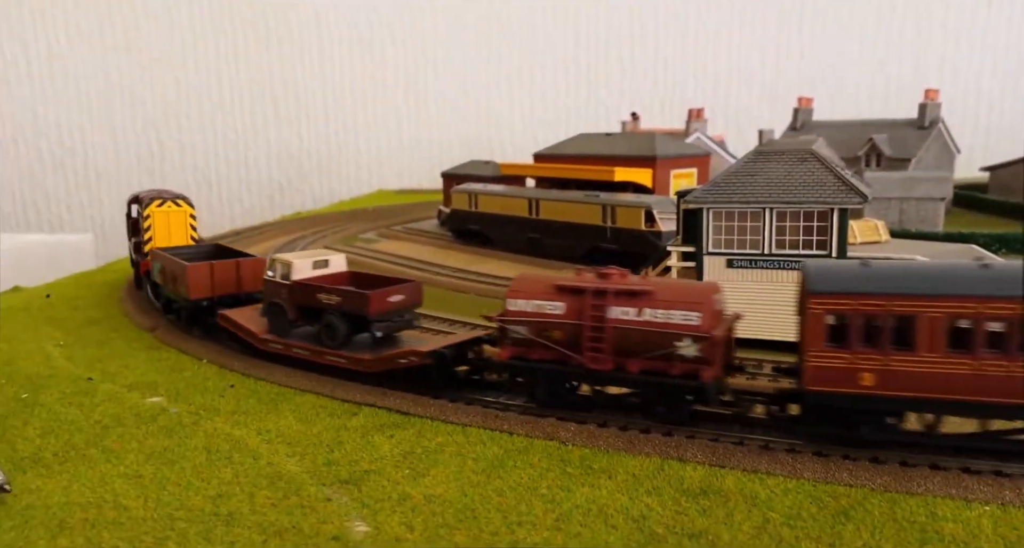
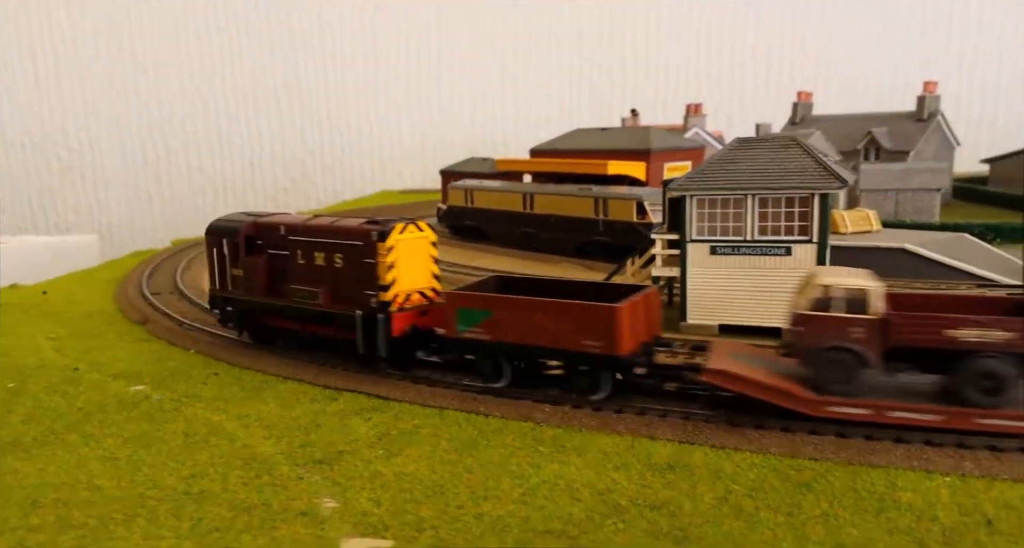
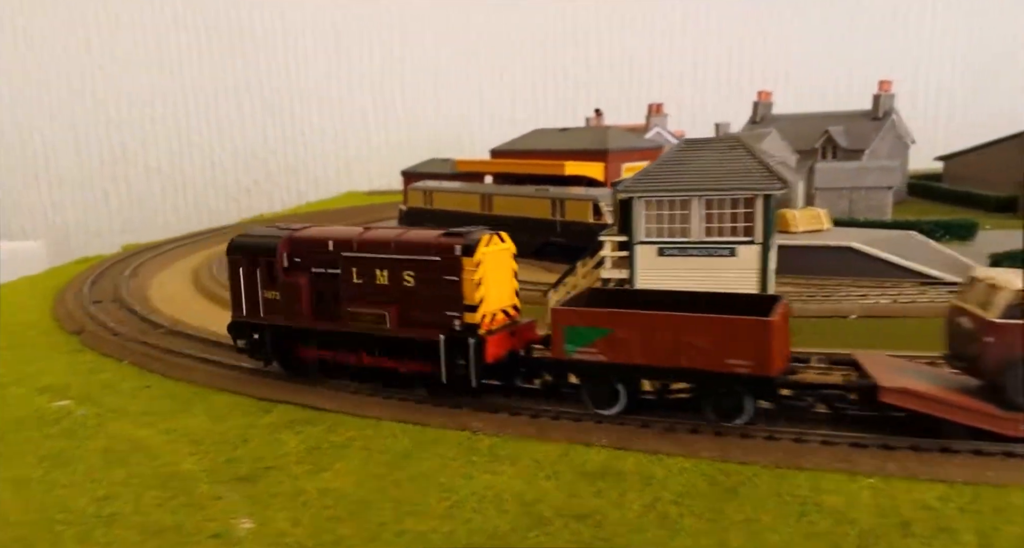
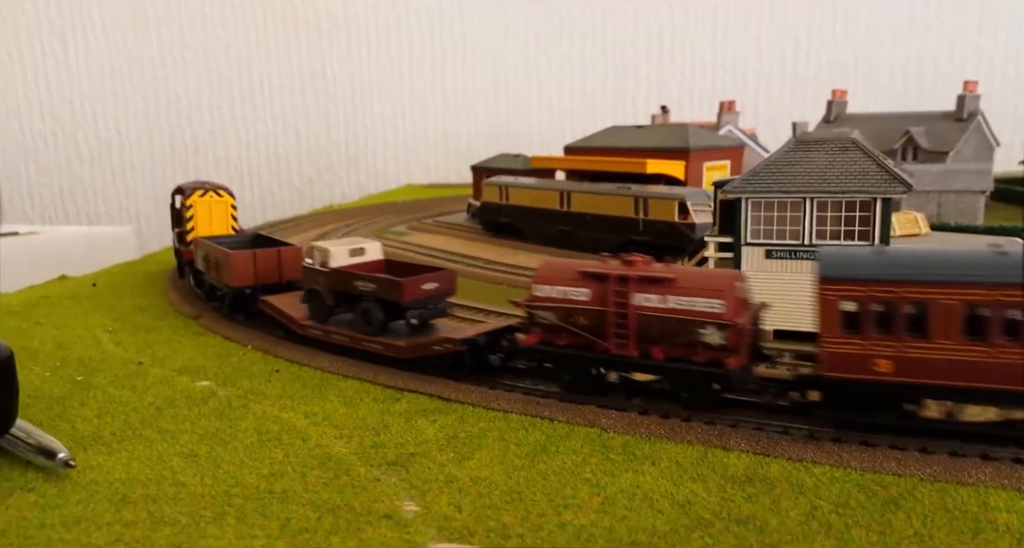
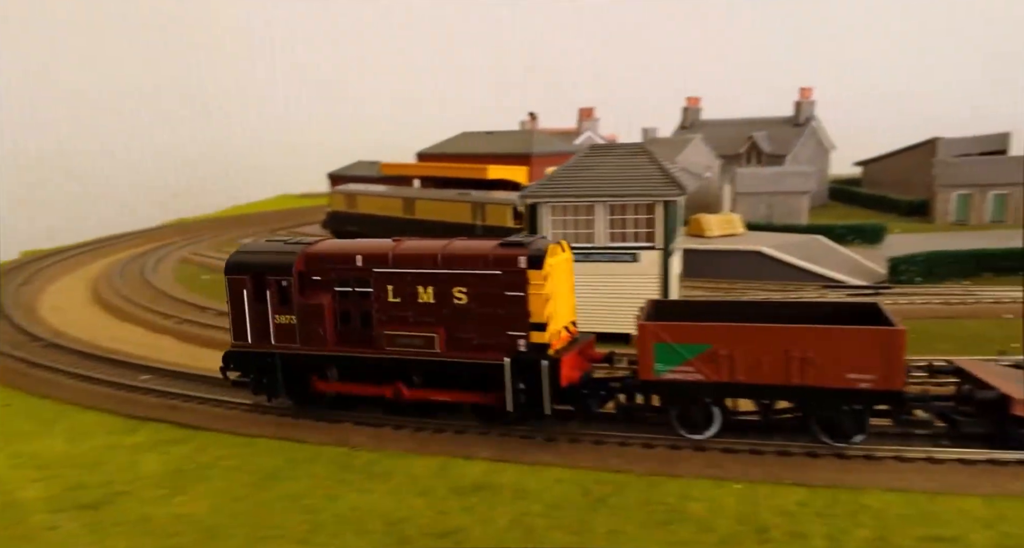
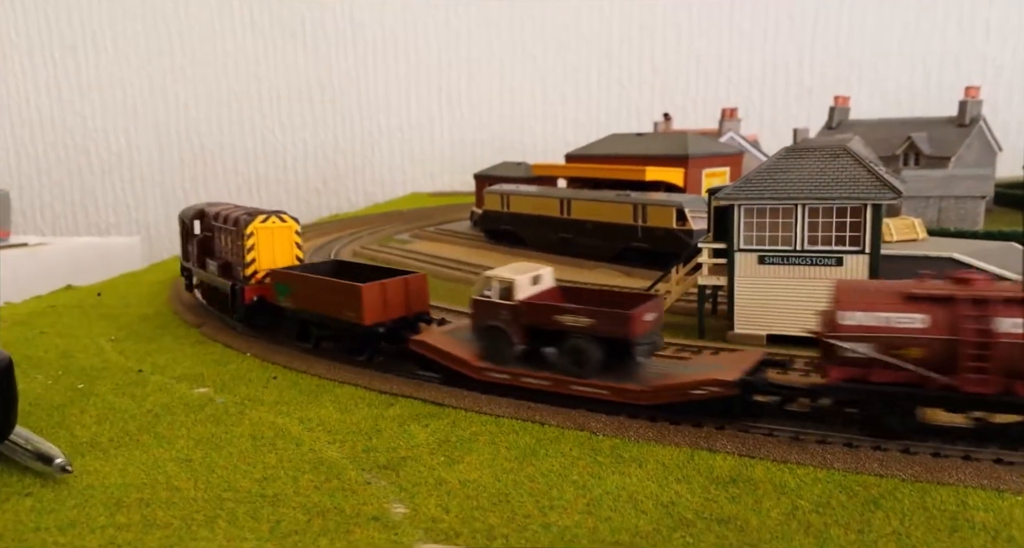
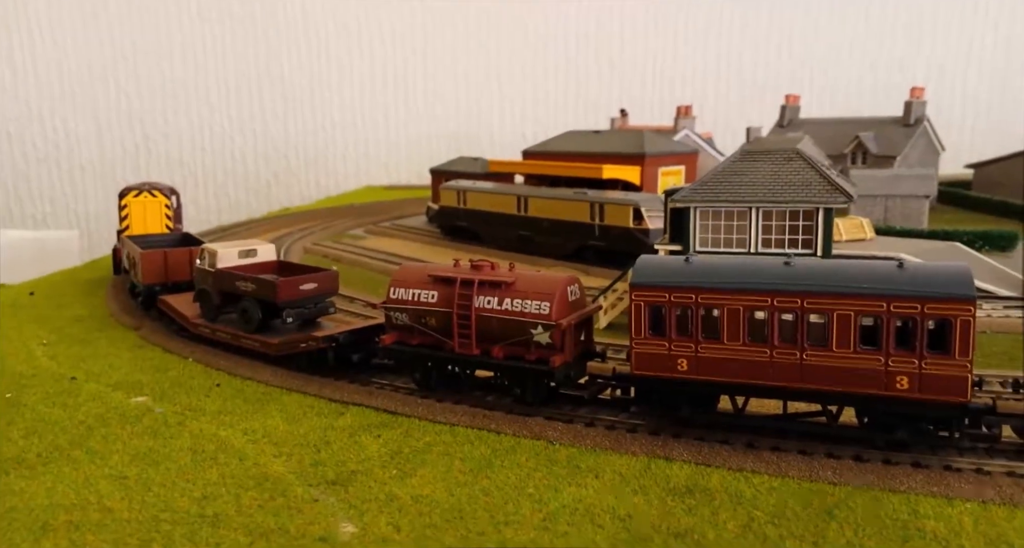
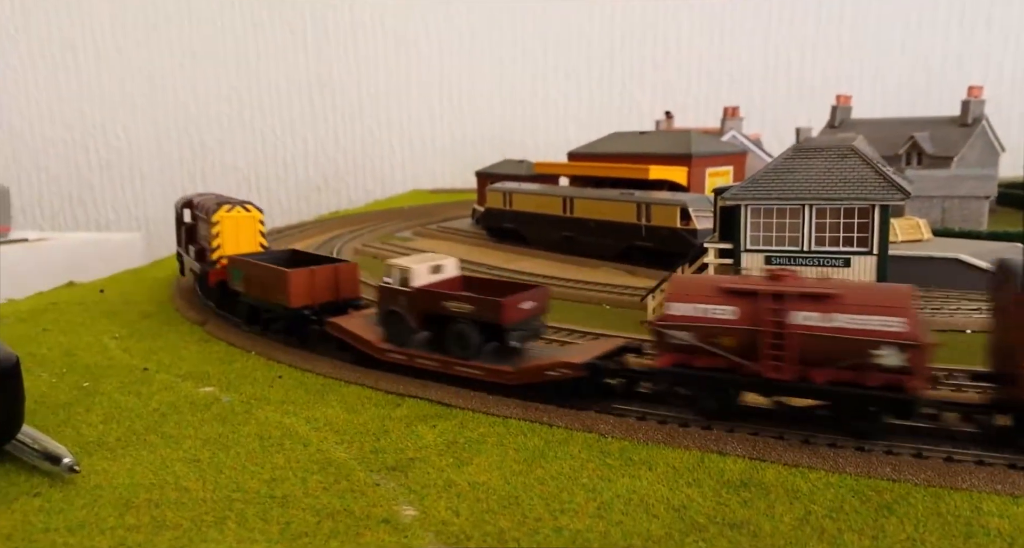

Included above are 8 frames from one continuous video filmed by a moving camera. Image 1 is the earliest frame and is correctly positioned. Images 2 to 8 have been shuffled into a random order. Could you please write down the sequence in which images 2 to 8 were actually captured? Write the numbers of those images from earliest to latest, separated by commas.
7, 4, 8, 6, 2, 3, 5
